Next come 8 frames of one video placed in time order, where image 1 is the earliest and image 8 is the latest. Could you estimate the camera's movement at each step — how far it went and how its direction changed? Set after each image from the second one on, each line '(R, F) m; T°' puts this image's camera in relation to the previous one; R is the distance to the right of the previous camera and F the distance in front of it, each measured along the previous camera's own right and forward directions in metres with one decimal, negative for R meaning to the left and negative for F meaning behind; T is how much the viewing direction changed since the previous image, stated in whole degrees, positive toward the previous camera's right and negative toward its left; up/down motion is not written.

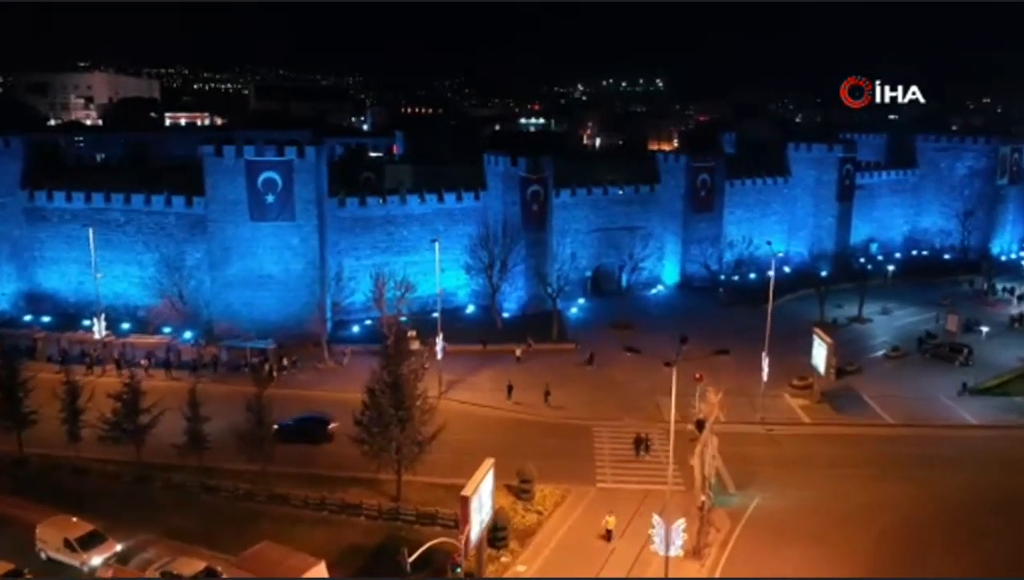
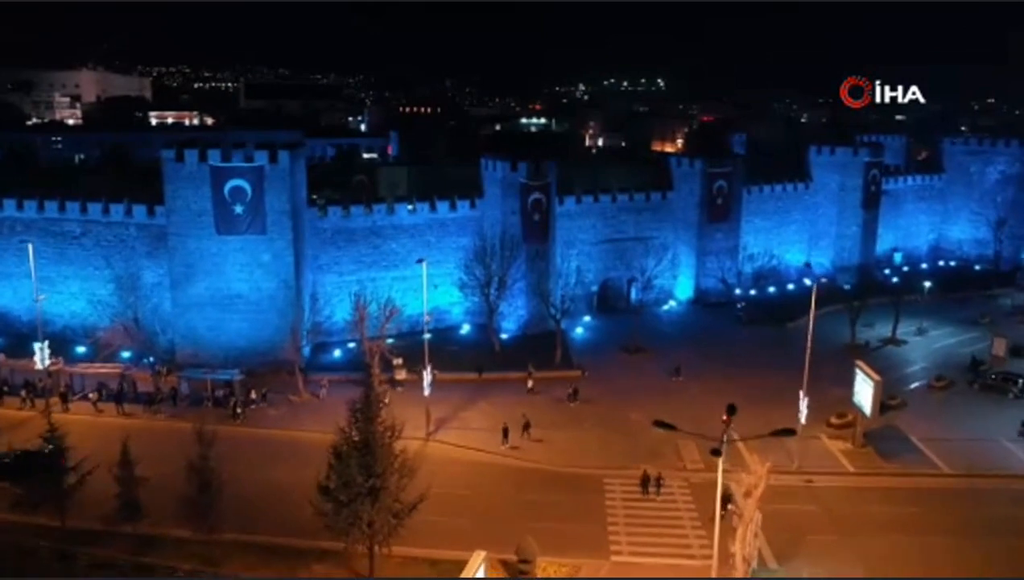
(+0.1, +3.6) m; 0°
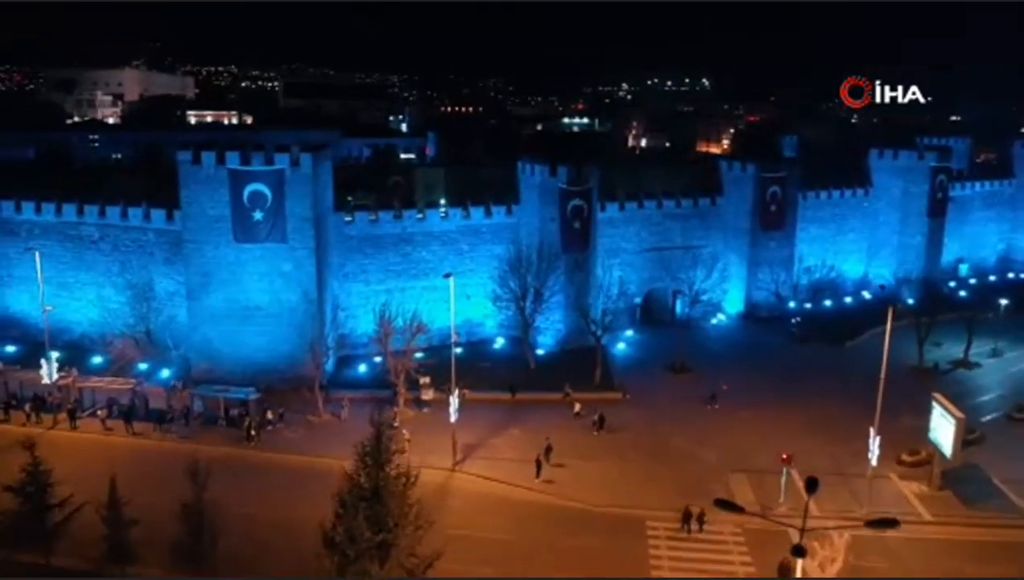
(+0.1, +2.2) m; -3°
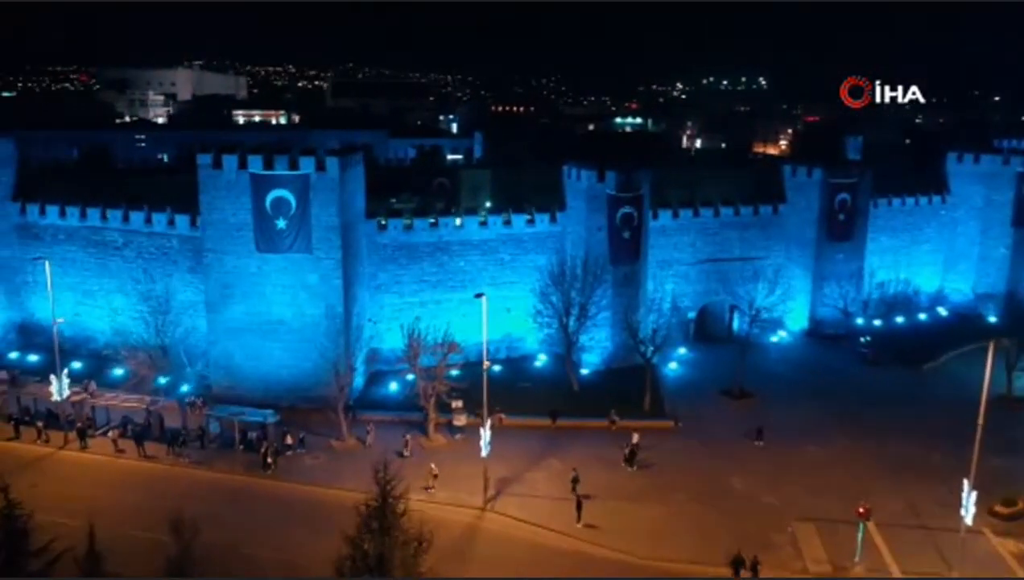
(+0.3, +2.3) m; -3°
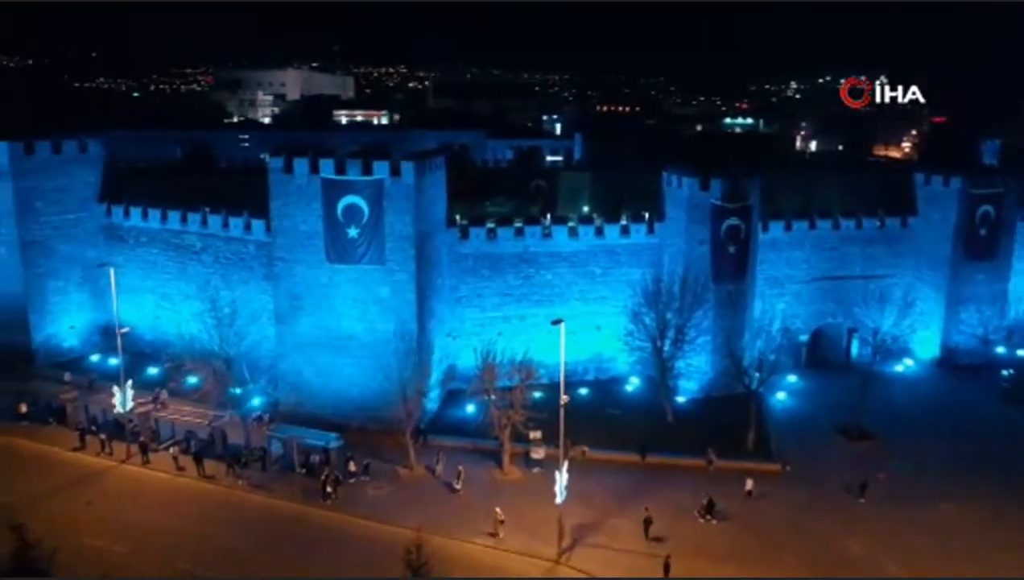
(+0.4, +2.4) m; -7°
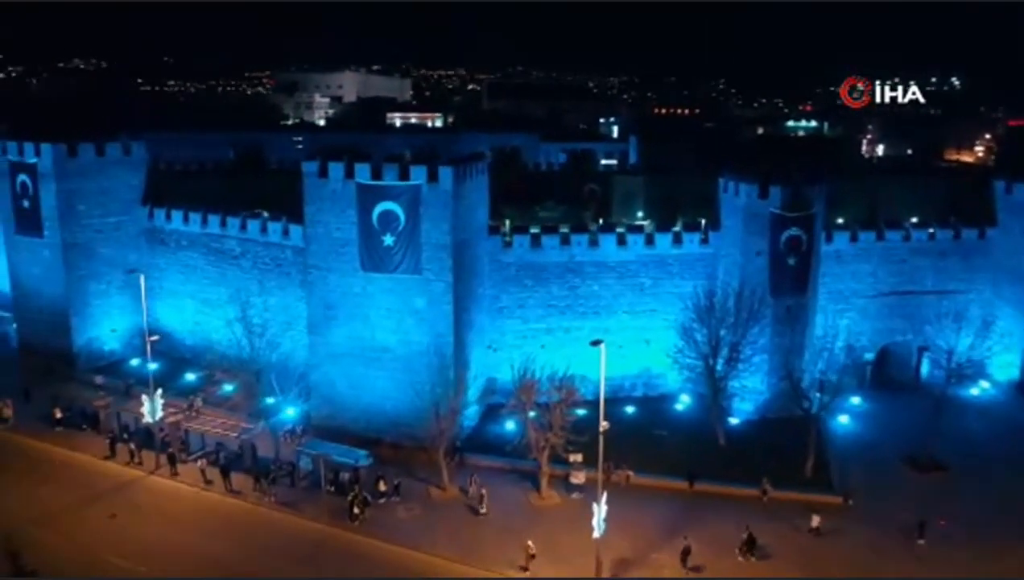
(+0.4, +1.3) m; -4°
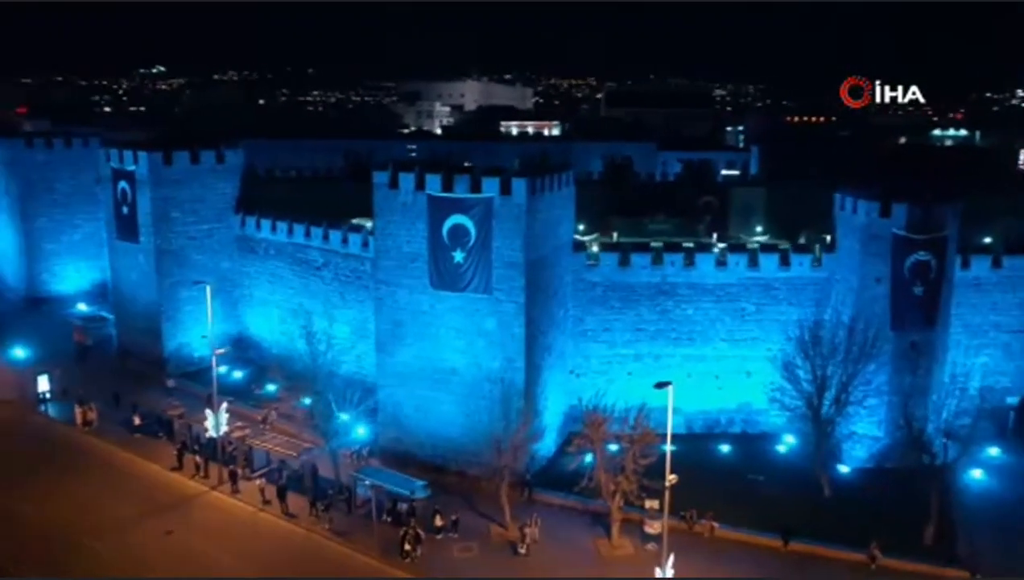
(+1.1, +1.9) m; -9°
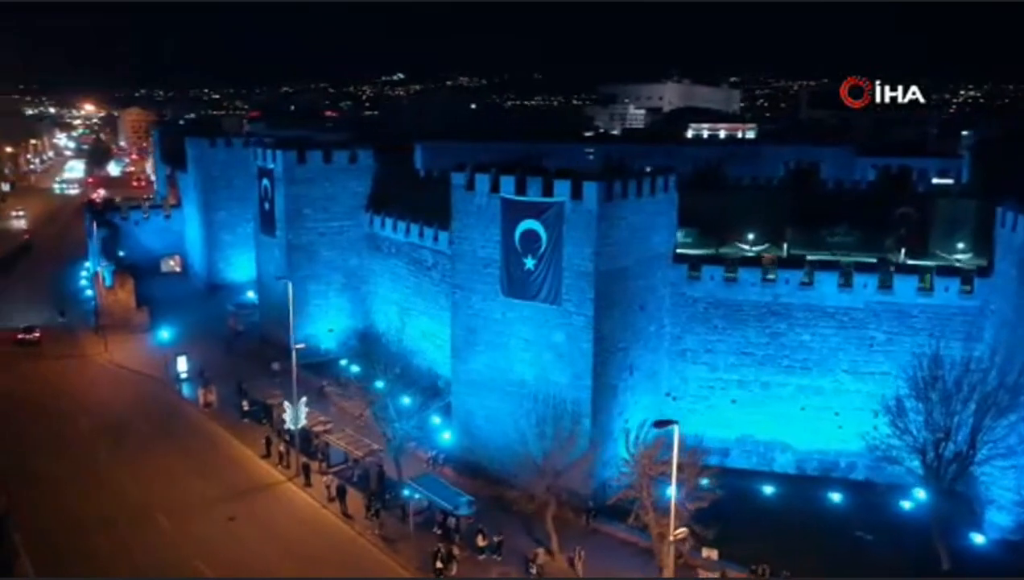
(+3.3, +1.7) m; -15°
